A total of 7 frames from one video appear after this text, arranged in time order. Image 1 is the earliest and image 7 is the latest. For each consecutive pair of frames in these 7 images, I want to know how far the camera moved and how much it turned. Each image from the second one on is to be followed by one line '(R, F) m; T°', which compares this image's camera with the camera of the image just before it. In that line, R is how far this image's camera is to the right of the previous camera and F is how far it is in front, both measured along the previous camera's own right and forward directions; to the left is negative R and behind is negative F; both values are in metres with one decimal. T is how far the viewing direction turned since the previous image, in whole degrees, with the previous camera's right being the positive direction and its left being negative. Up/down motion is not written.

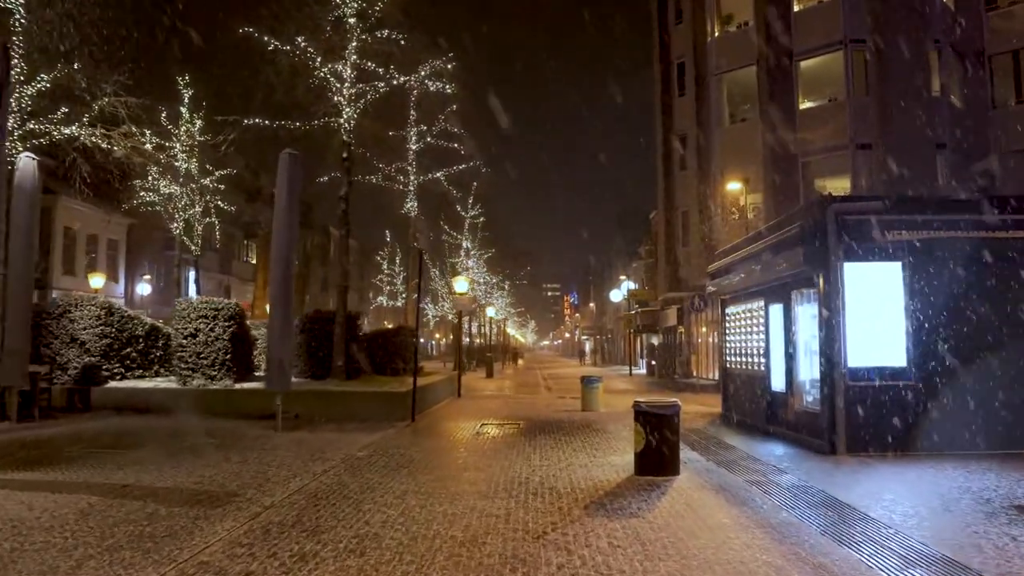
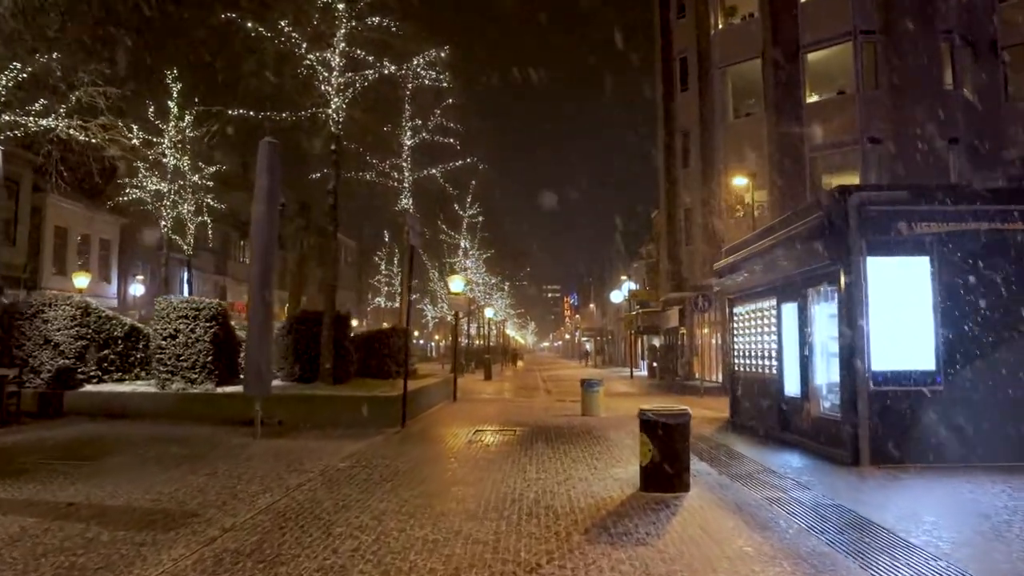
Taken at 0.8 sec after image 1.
(+0.1, +0.9) m; 0°
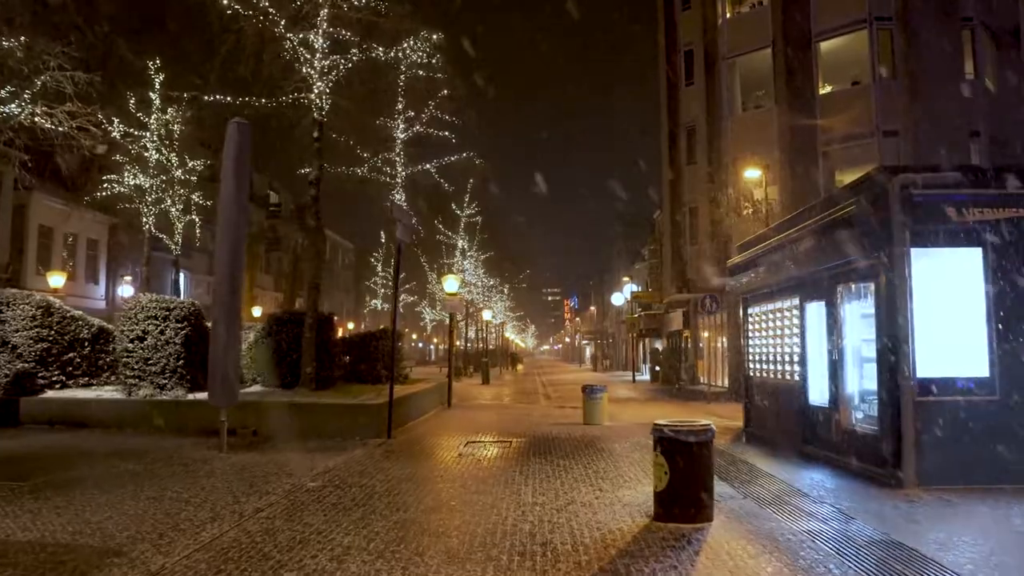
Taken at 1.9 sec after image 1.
(+0.1, +1.3) m; 0°
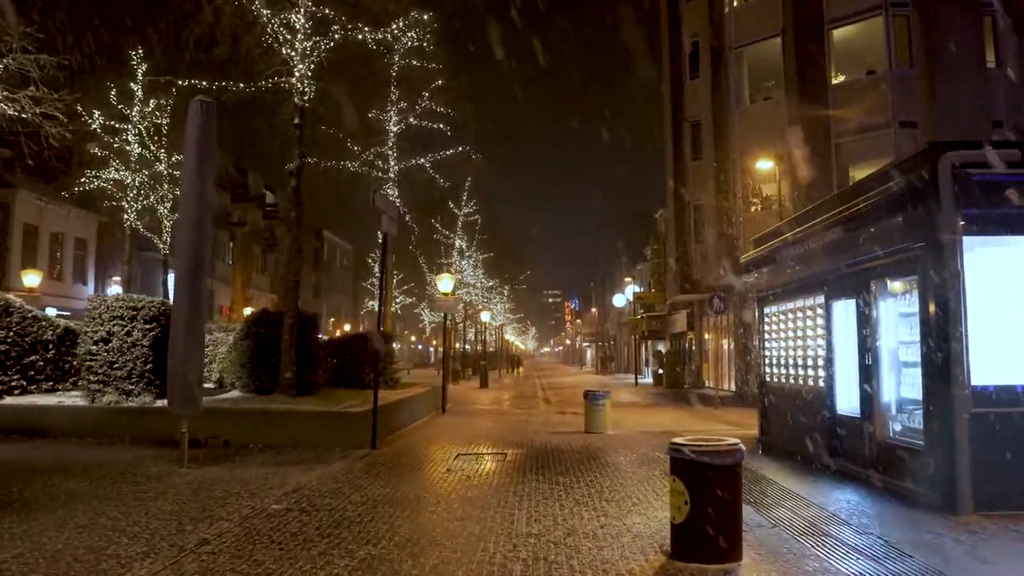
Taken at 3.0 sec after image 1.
(+0.1, +1.2) m; 0°
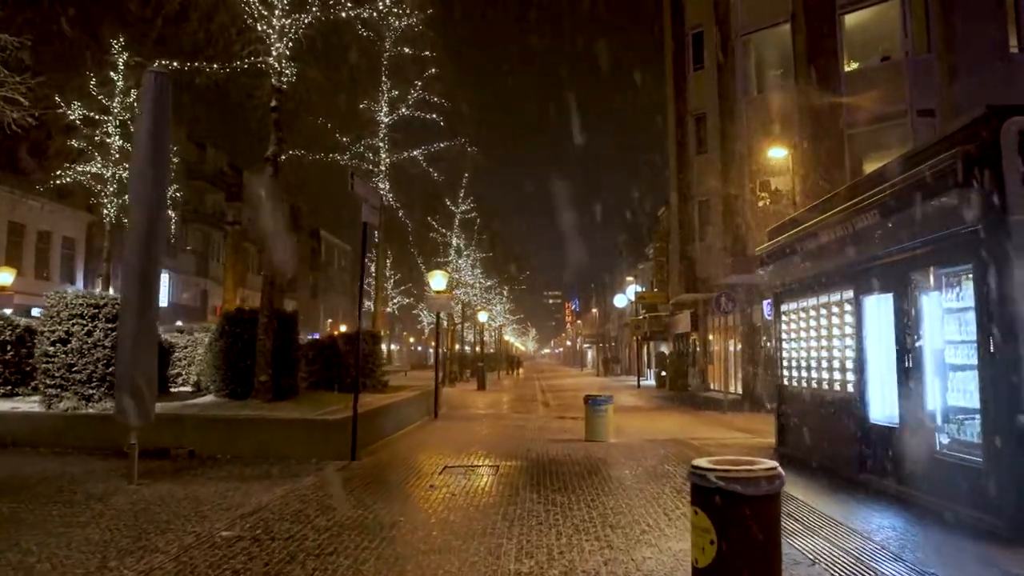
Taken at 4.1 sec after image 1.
(+0.1, +1.2) m; 0°
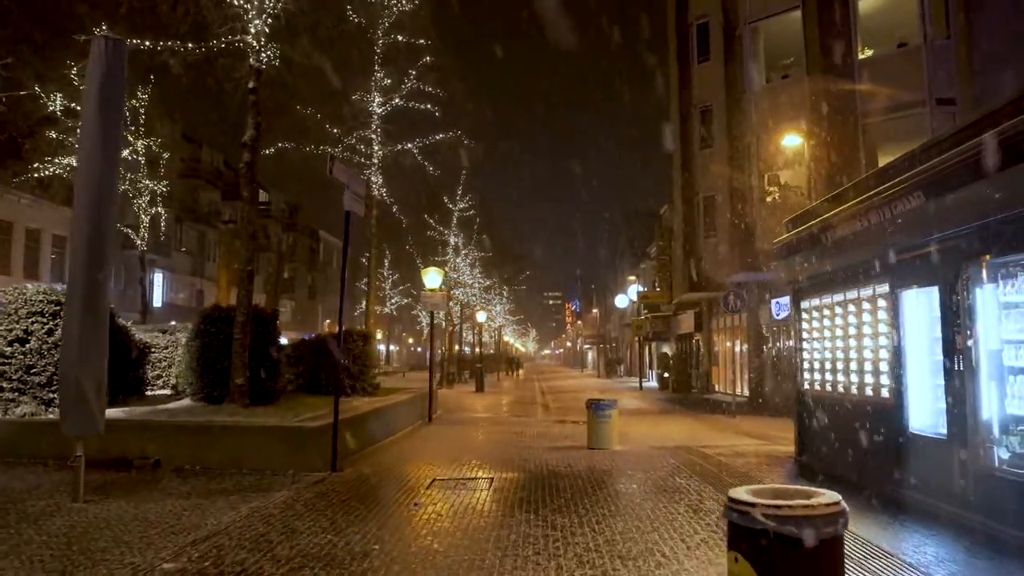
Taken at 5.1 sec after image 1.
(+0.1, +1.1) m; 0°
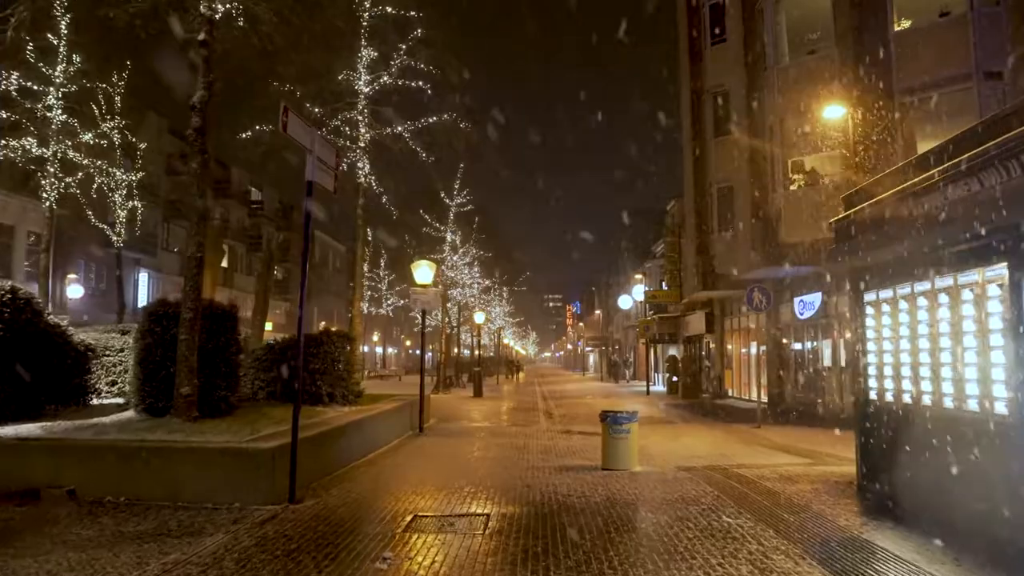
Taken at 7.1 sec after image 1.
(0.0, +2.1) m; 0°
